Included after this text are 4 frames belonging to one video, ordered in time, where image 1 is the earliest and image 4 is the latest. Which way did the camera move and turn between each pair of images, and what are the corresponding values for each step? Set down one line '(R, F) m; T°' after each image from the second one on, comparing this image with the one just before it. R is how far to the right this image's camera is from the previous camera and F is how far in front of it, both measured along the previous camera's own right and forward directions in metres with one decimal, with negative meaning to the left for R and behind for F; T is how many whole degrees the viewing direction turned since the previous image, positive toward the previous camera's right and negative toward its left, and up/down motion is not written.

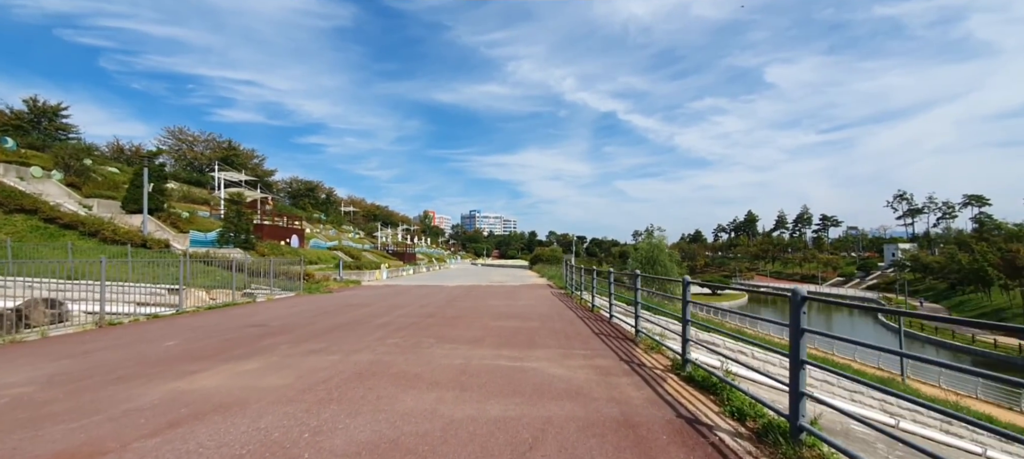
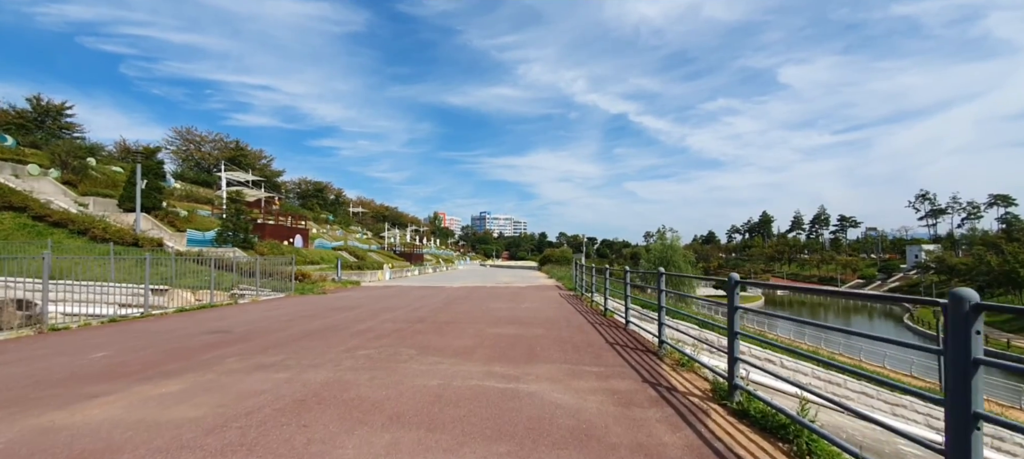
(+0.2, +1.2) m; -1°
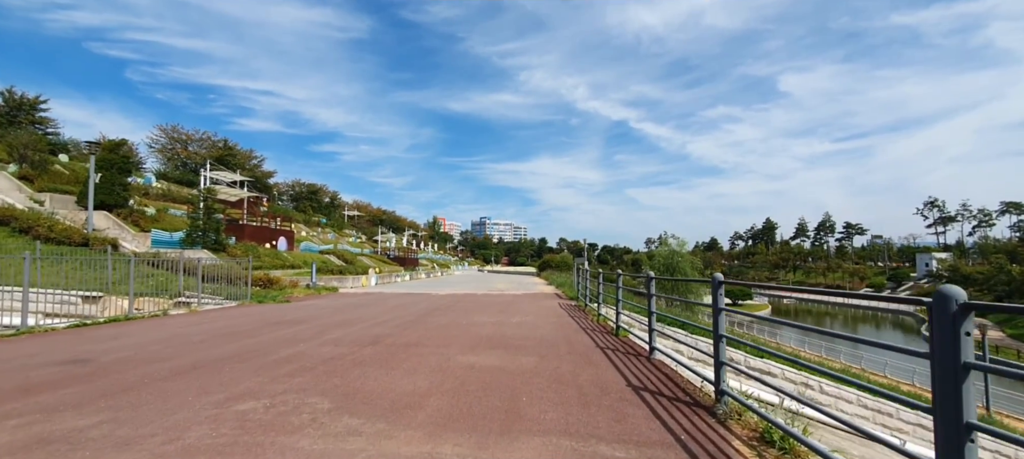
(+0.2, +2.1) m; 0°
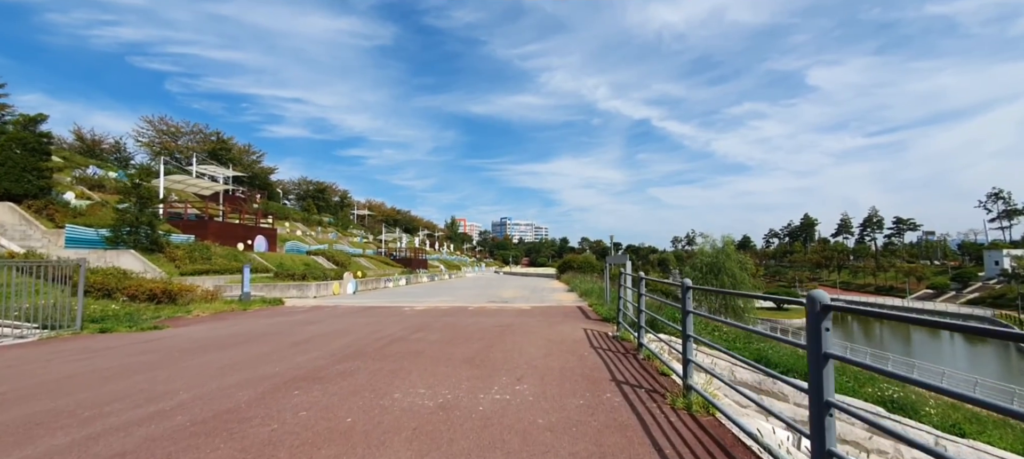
(+0.5, +5.5) m; -3°
